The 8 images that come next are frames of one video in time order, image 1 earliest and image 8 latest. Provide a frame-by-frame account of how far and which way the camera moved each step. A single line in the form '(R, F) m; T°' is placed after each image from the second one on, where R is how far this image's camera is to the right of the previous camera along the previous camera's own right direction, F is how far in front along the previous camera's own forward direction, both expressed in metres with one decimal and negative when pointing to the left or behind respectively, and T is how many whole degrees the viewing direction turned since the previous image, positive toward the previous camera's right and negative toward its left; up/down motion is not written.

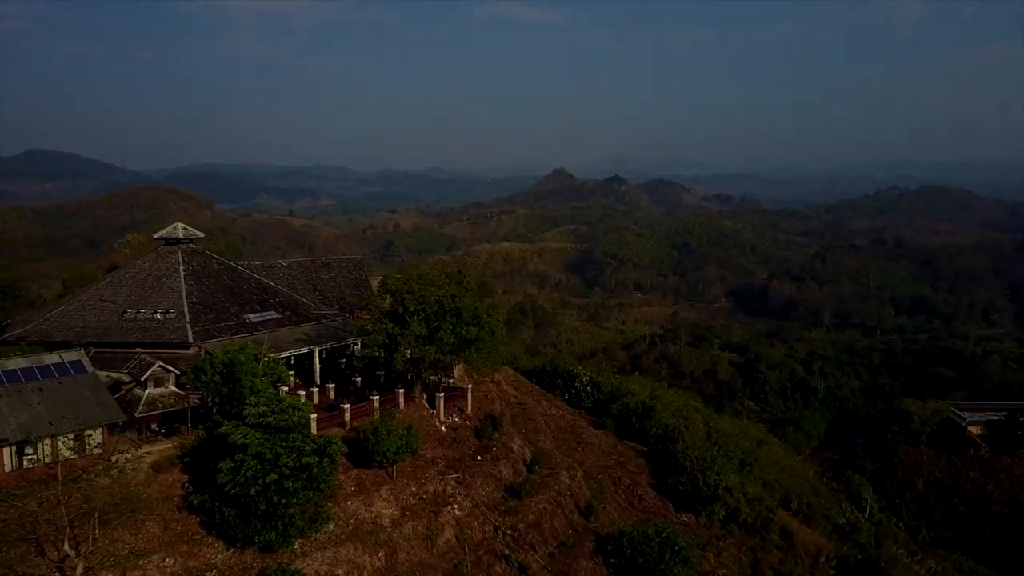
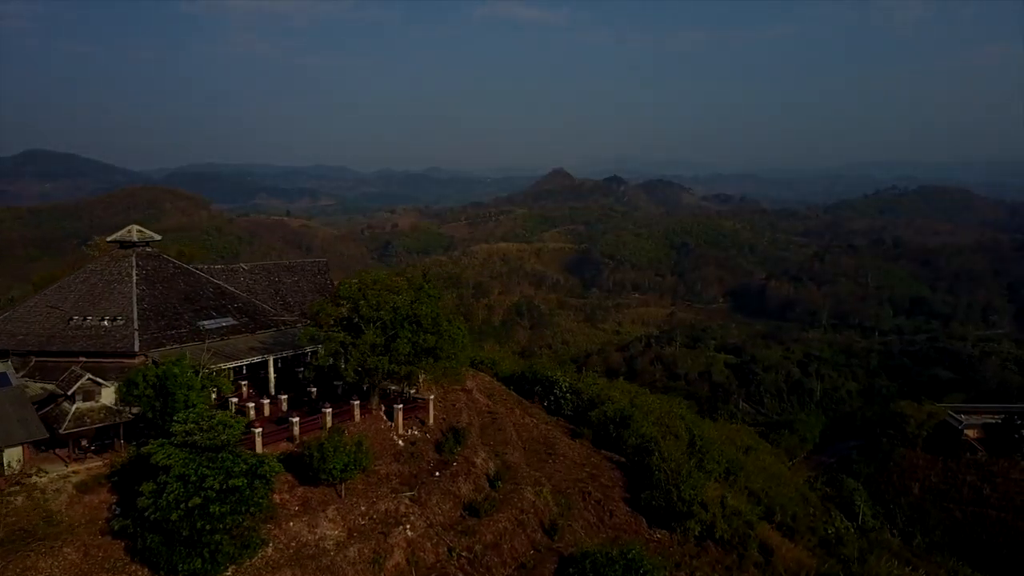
(+0.3, +0.3) m; 0°
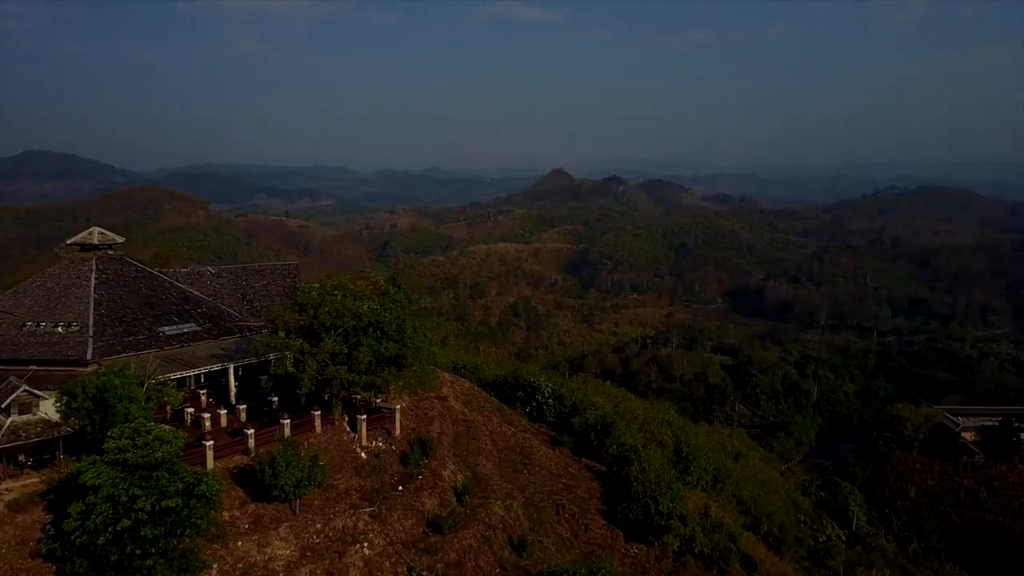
(+0.2, +0.2) m; 0°
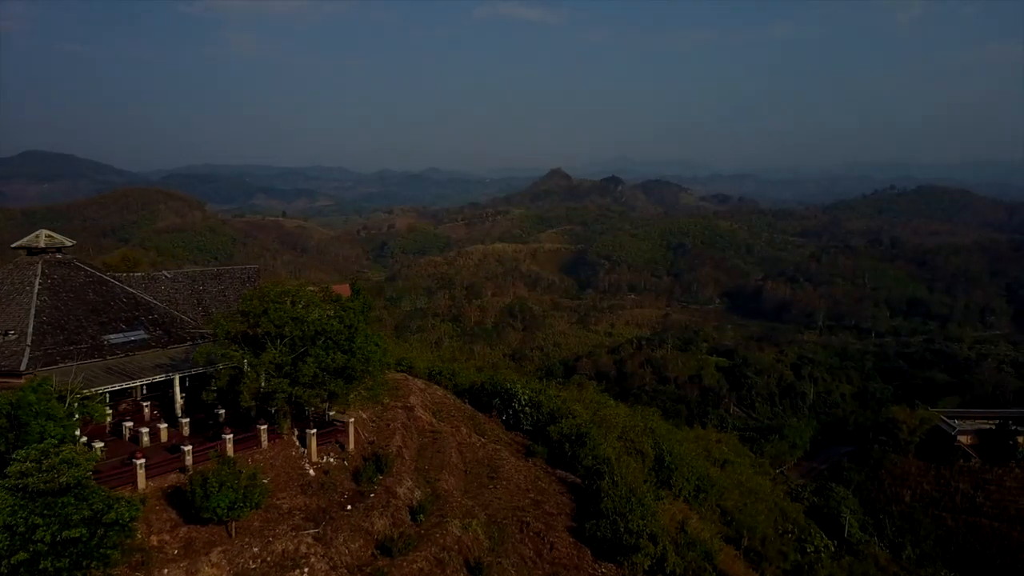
(+0.3, +0.3) m; 0°
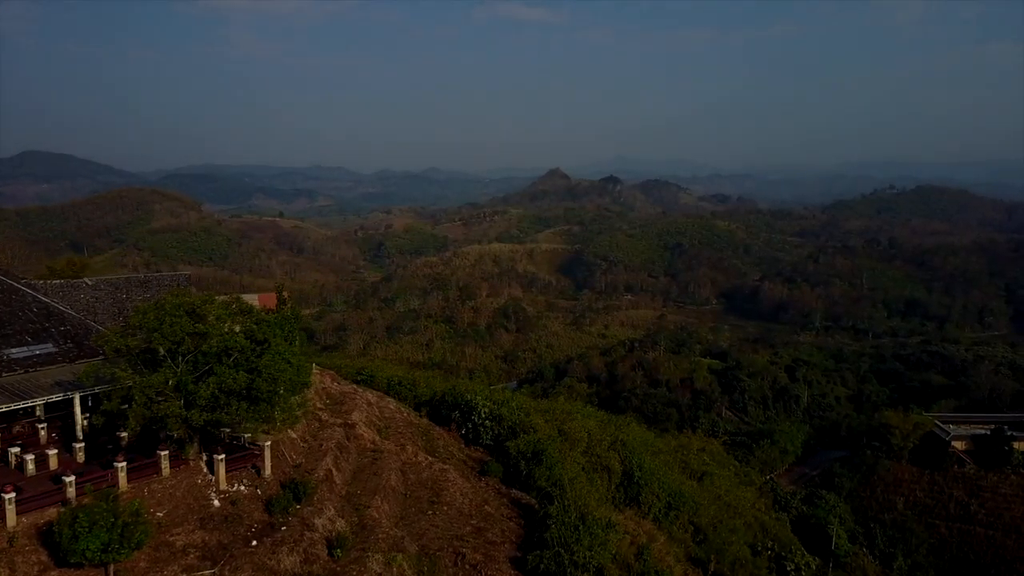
(+0.5, +0.5) m; 0°
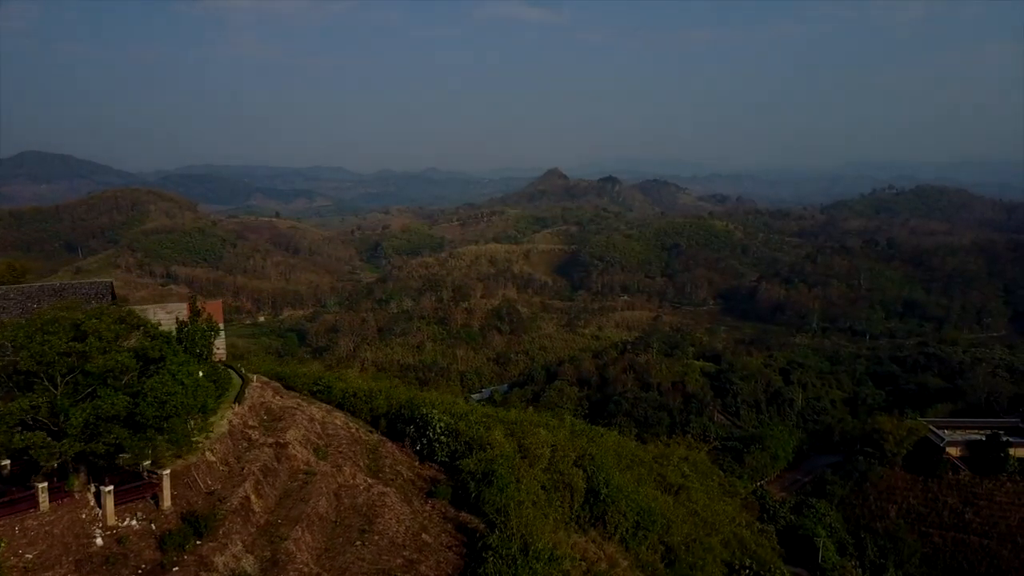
(+0.5, +0.5) m; 0°
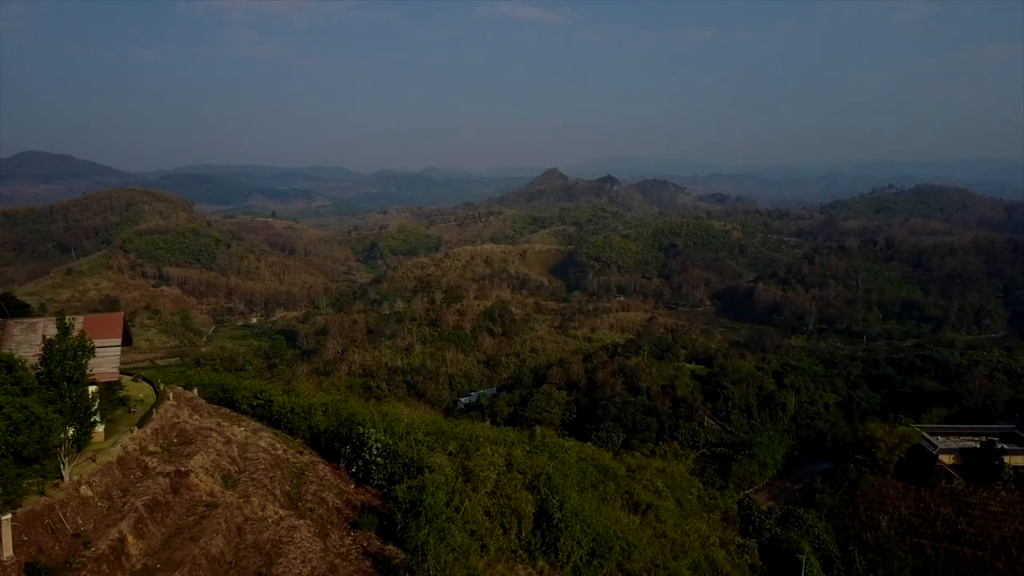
(+0.6, +0.6) m; 0°
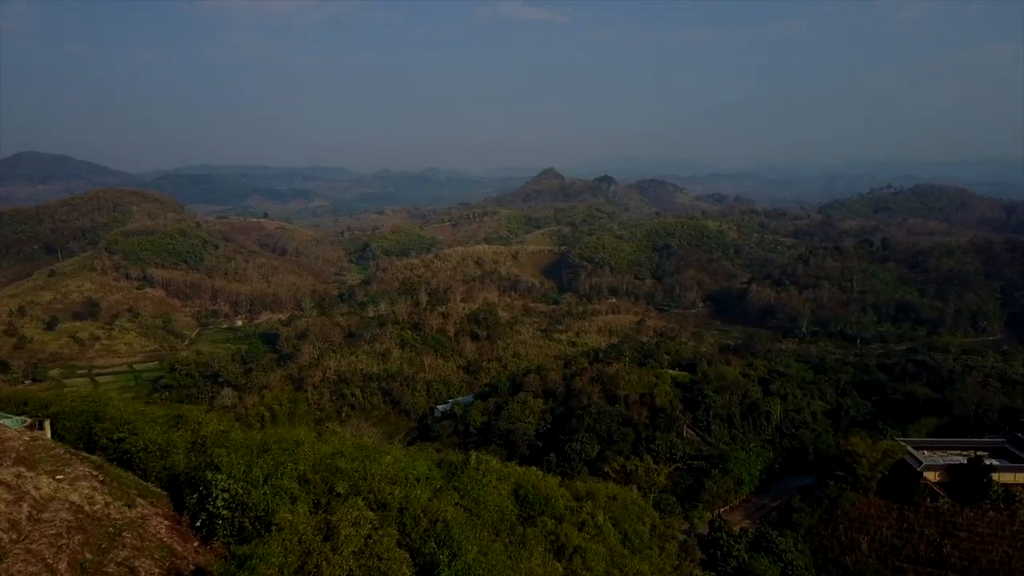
(+1.1, +1.1) m; 0°
